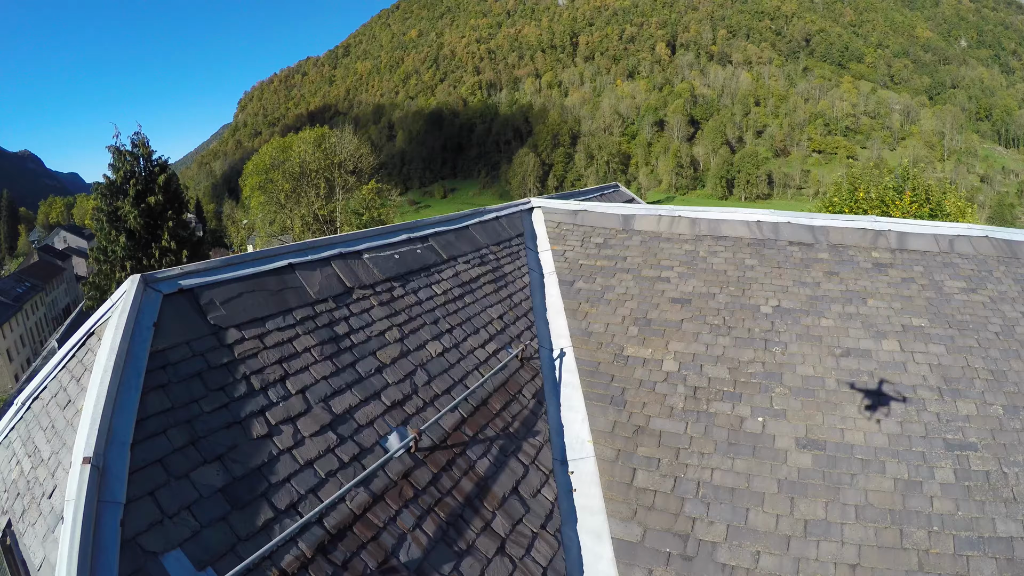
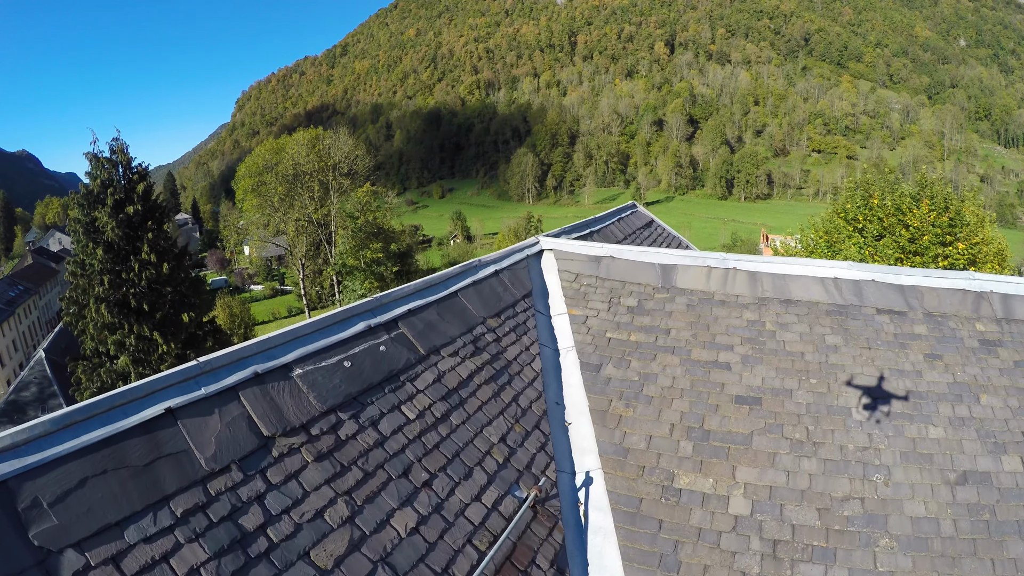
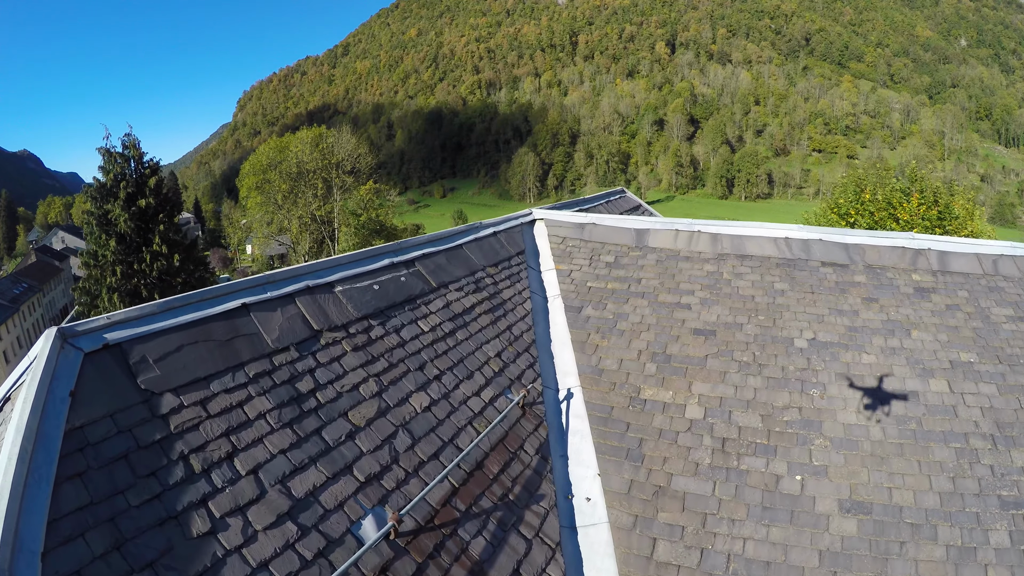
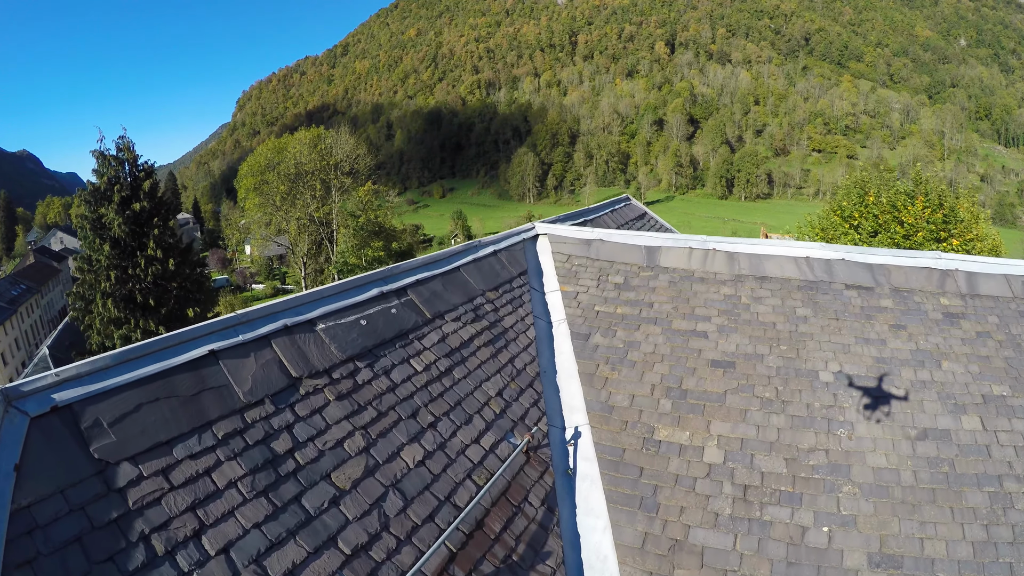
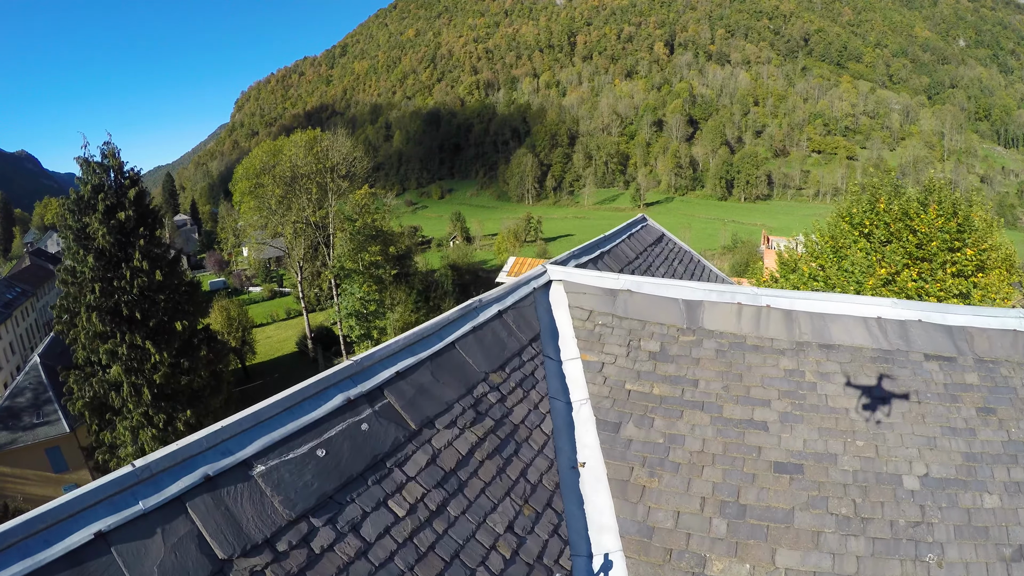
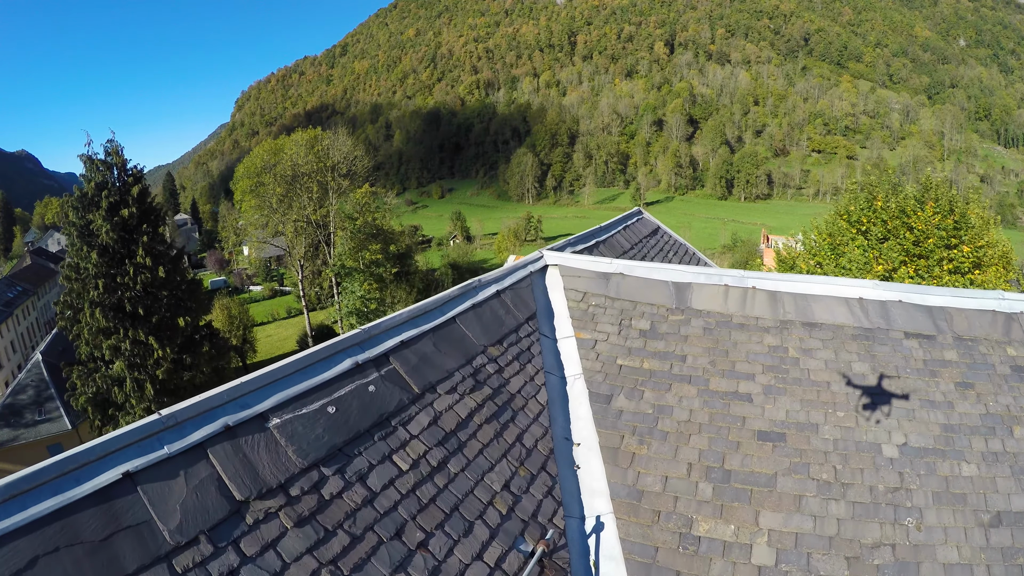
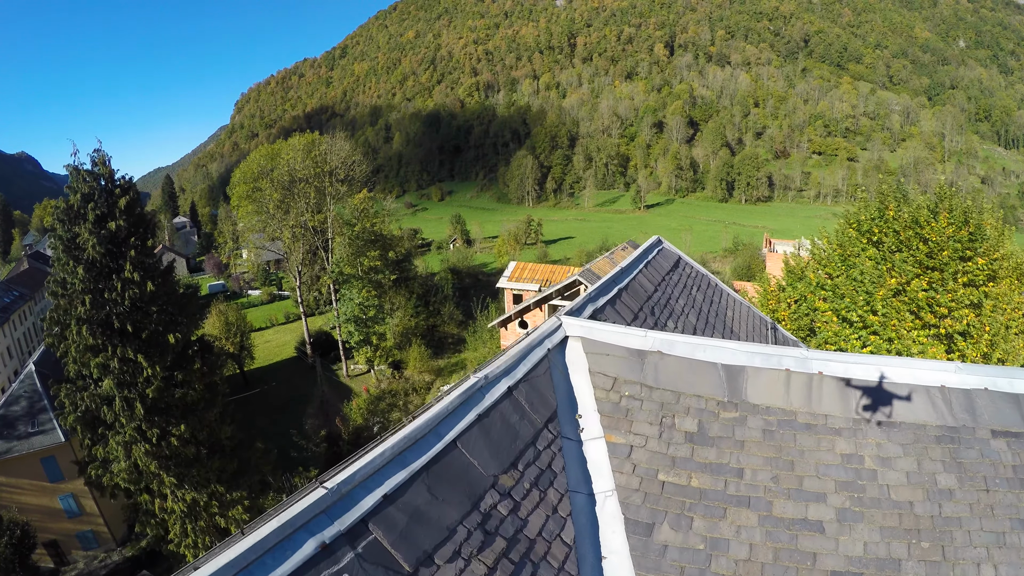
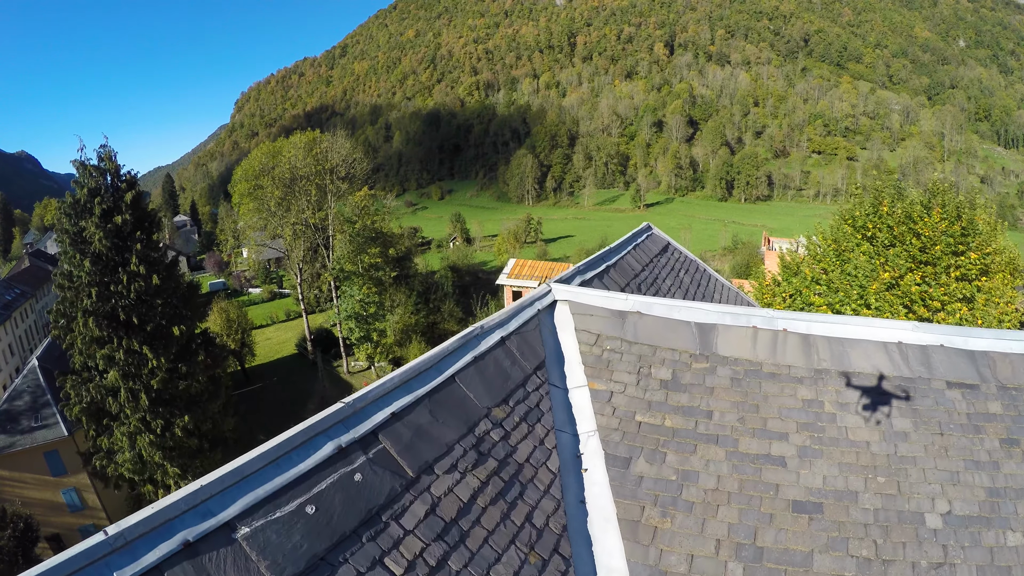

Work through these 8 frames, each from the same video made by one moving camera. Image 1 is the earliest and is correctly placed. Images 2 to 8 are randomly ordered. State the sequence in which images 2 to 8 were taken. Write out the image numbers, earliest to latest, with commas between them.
3, 4, 2, 6, 5, 8, 7
